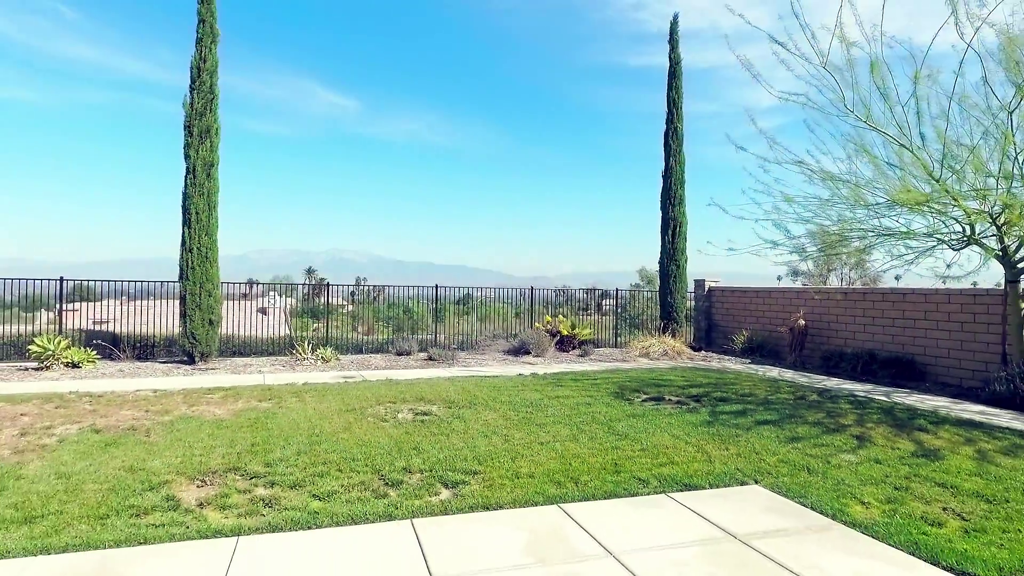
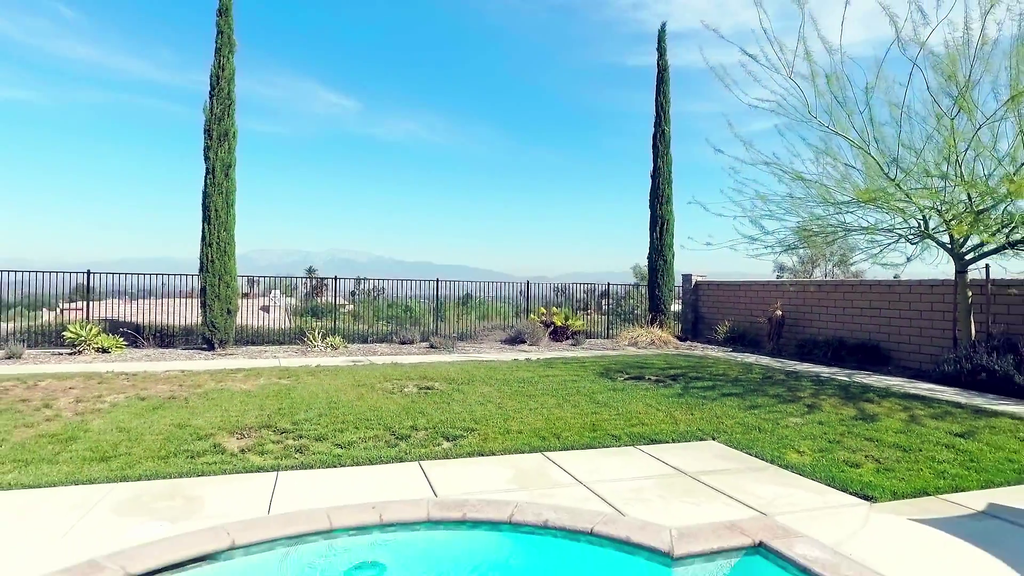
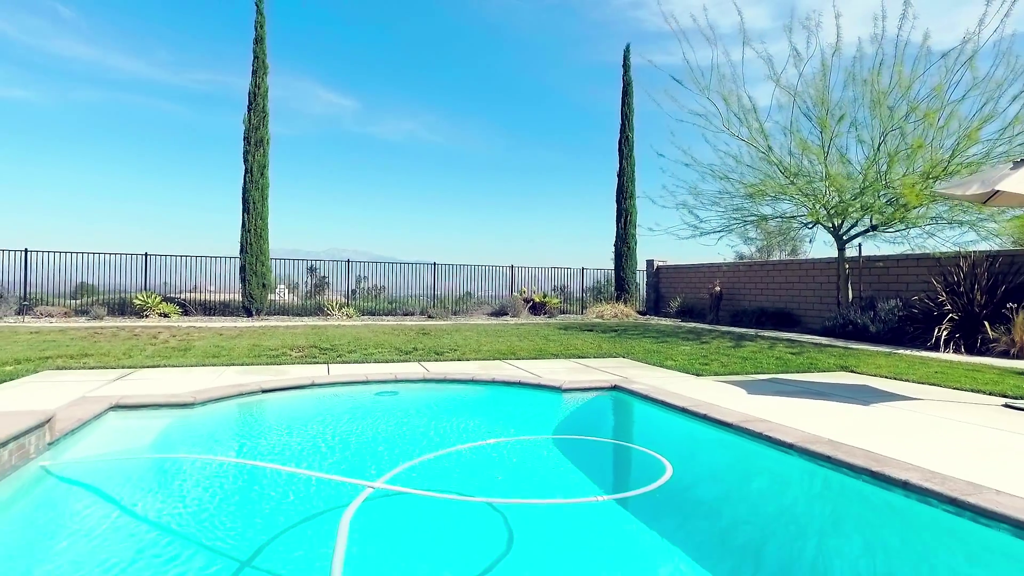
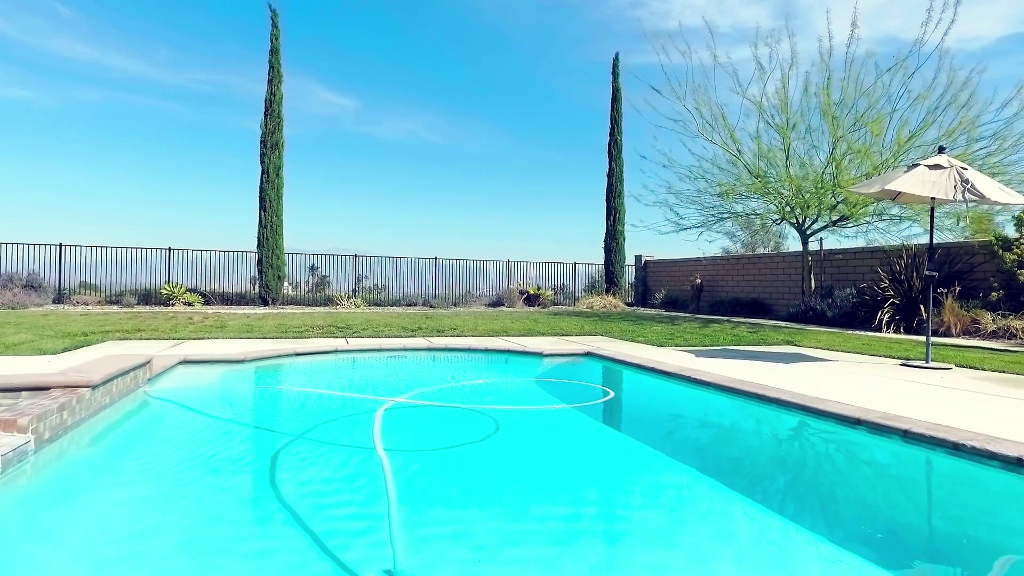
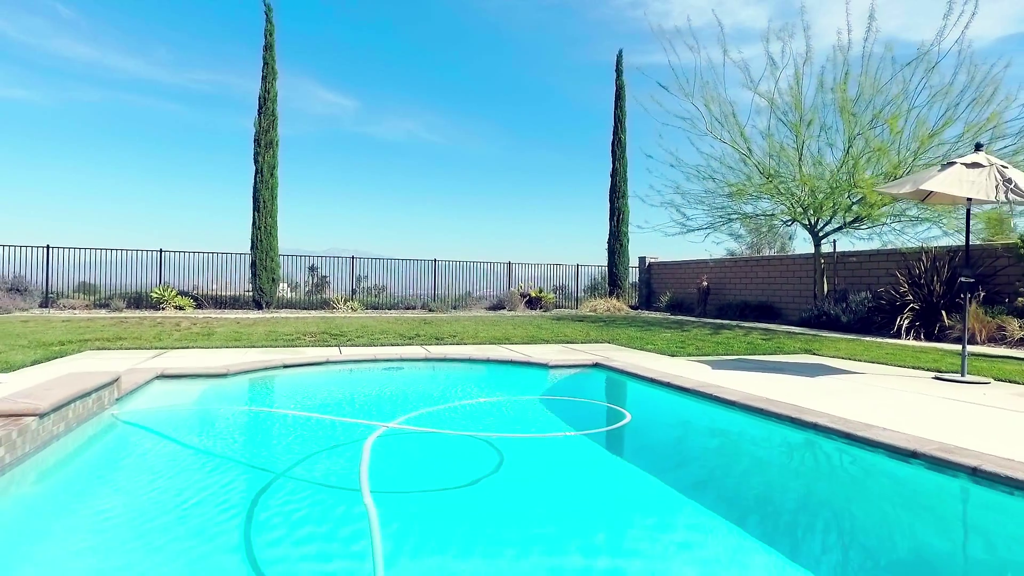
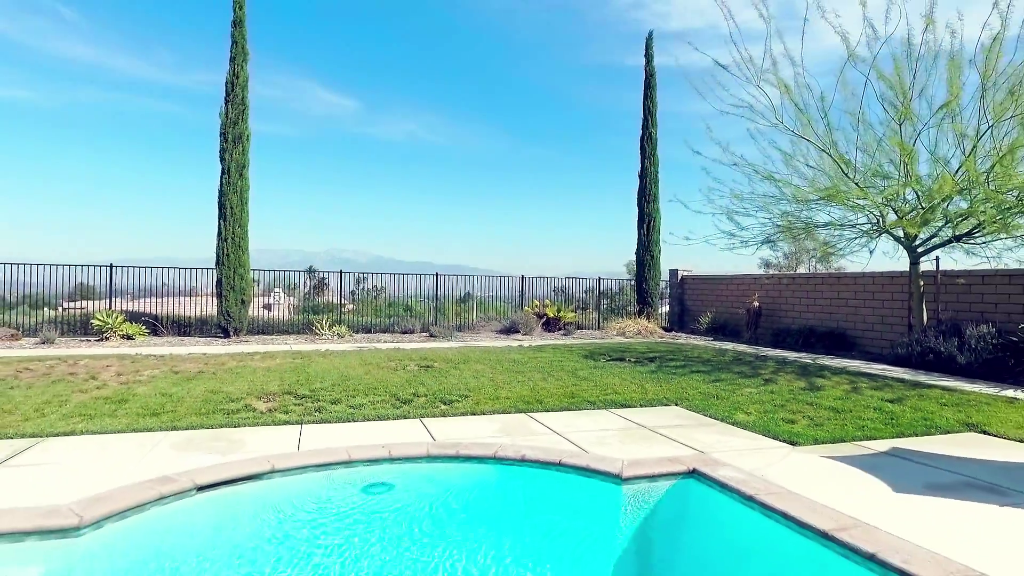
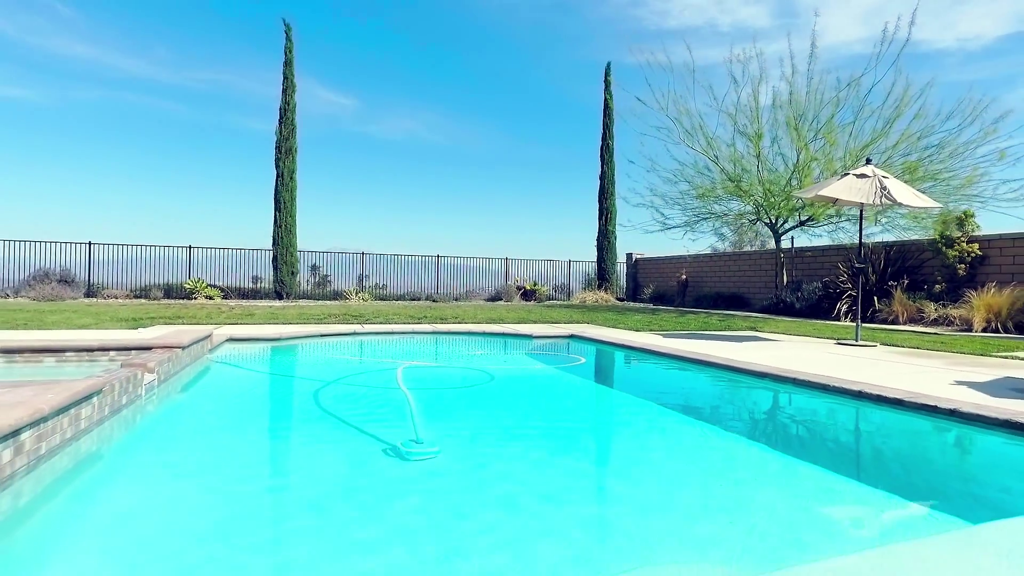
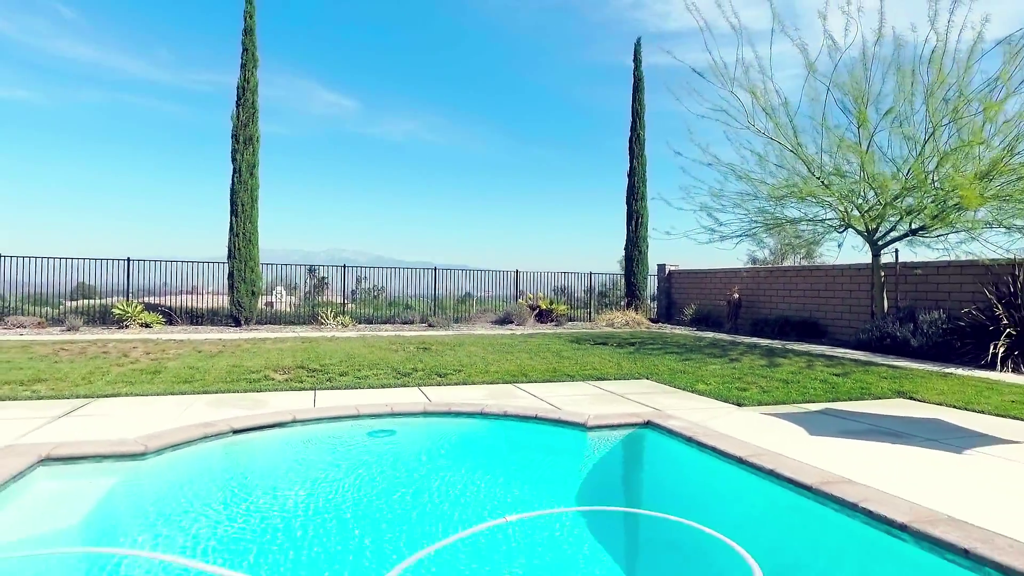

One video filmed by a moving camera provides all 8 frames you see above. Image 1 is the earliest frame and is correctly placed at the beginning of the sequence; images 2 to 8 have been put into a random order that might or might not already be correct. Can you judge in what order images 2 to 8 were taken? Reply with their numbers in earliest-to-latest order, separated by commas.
2, 6, 8, 3, 5, 4, 7
